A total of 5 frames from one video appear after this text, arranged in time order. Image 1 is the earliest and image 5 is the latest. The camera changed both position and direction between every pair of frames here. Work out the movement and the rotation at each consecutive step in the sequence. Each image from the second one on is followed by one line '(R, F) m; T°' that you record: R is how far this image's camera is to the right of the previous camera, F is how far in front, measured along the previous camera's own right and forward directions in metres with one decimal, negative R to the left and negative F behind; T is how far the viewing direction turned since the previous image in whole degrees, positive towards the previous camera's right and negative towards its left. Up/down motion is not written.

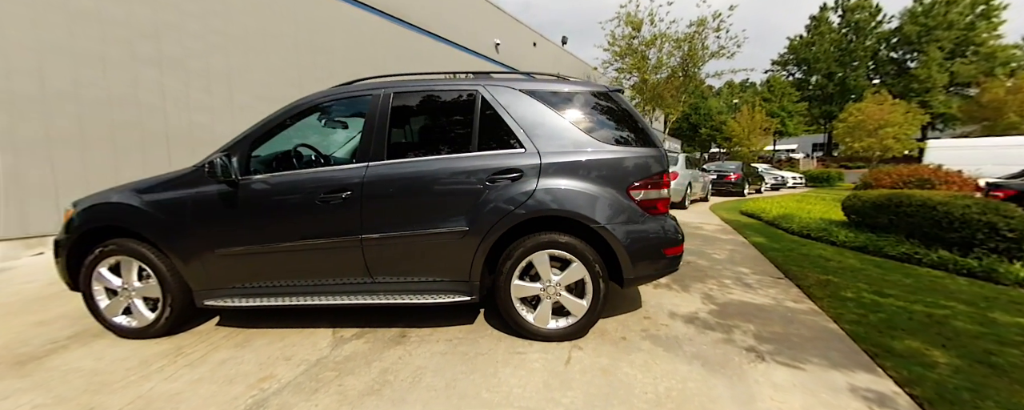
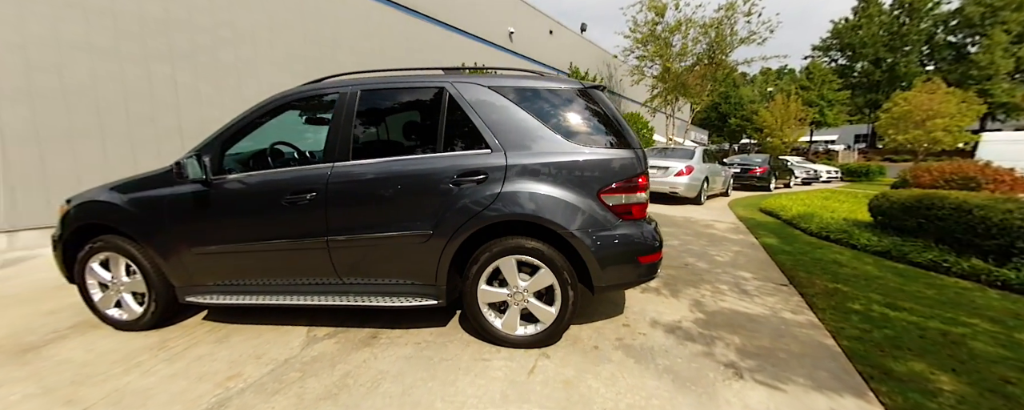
(+0.3, +0.1) m; -4°
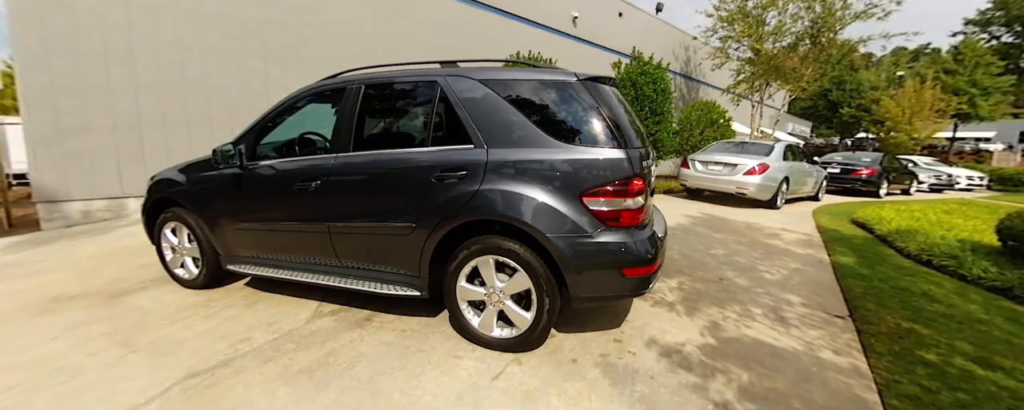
(+0.5, +0.1) m; -11°
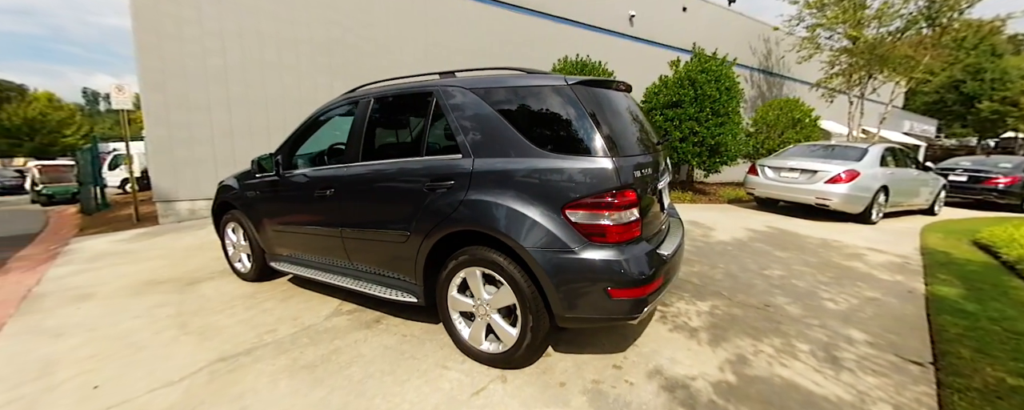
(+0.4, +0.1) m; -10°
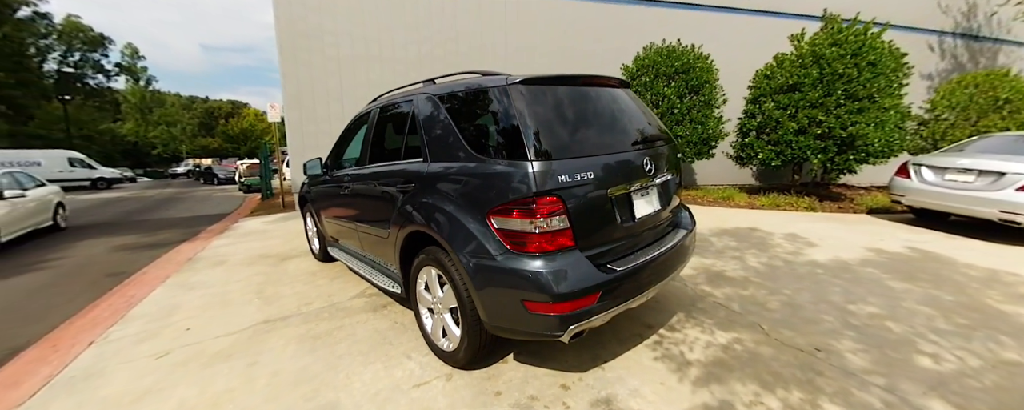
(+0.8, +0.1) m; -17°
